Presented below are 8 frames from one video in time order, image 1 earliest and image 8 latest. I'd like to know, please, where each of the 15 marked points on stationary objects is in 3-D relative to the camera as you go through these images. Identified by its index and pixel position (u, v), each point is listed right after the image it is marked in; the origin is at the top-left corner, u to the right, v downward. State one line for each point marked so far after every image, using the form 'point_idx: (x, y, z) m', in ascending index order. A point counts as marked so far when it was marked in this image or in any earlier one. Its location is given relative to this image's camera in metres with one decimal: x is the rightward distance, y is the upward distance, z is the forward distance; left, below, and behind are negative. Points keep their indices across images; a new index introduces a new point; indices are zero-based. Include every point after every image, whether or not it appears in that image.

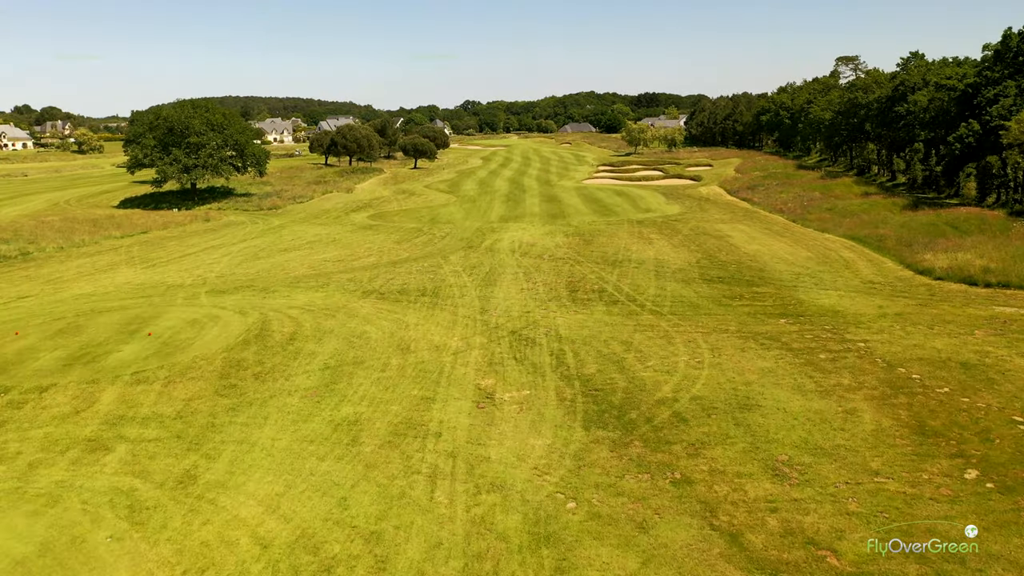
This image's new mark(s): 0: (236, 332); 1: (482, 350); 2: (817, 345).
0: (-6.3, -1.0, +15.0) m
1: (-0.7, -1.5, +15.6) m
2: (+7.2, -1.4, +15.5) m
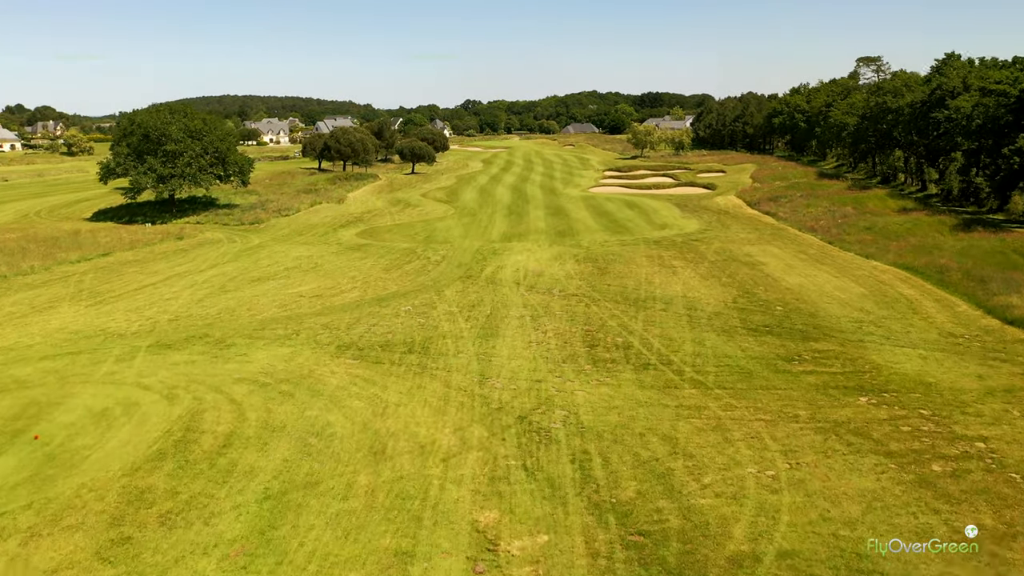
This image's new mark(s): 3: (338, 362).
0: (-6.1, -2.5, +11.2) m
1: (-0.5, -3.0, +11.9) m
2: (+7.3, -2.9, +11.7) m
3: (-4.4, -1.9, +16.6) m
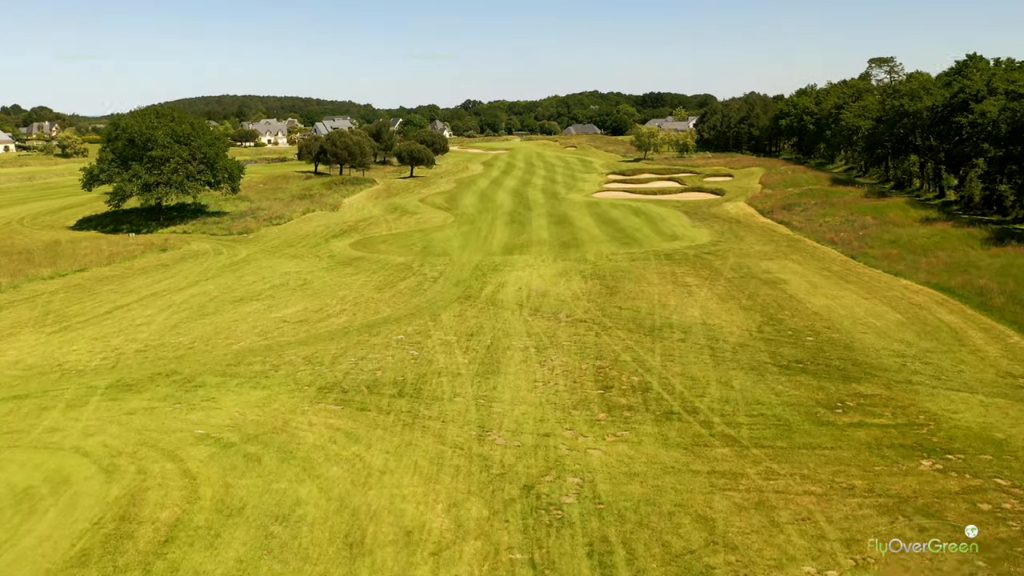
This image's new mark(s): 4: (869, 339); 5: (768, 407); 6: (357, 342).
0: (-6.1, -3.3, +9.2) m
1: (-0.5, -3.8, +9.9) m
2: (+7.4, -3.7, +9.7) m
3: (-4.3, -2.7, +14.6) m
4: (+10.3, -1.5, +19.1) m
5: (+5.6, -2.6, +14.4) m
6: (-4.7, -1.6, +19.9) m
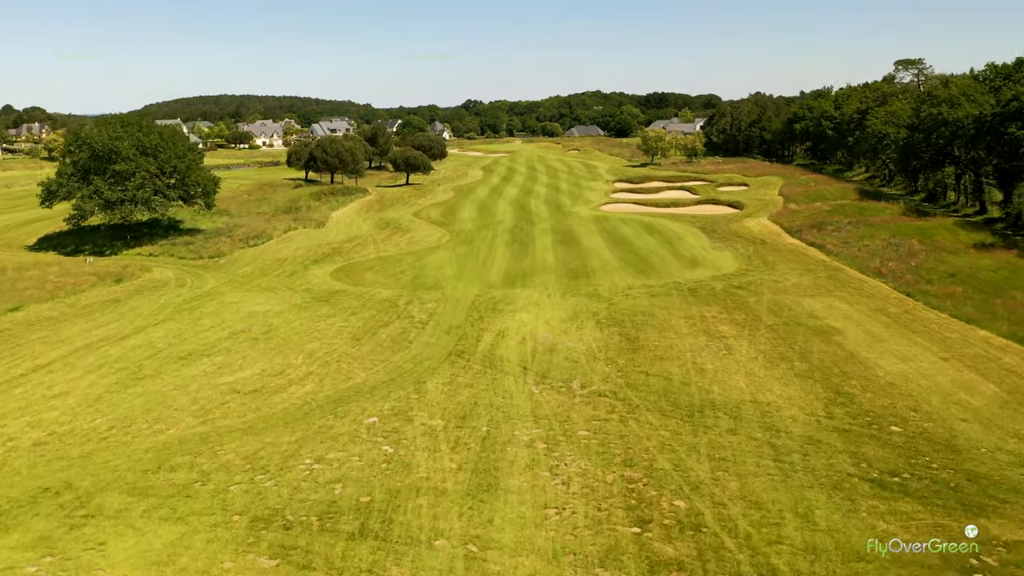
0: (-6.0, -5.1, +5.0) m
1: (-0.4, -5.5, +5.6) m
2: (+7.4, -5.4, +5.5) m
3: (-4.3, -4.4, +10.4) m
4: (+10.4, -3.2, +14.9) m
5: (+5.6, -4.3, +10.2) m
6: (-4.6, -3.4, +15.7) m
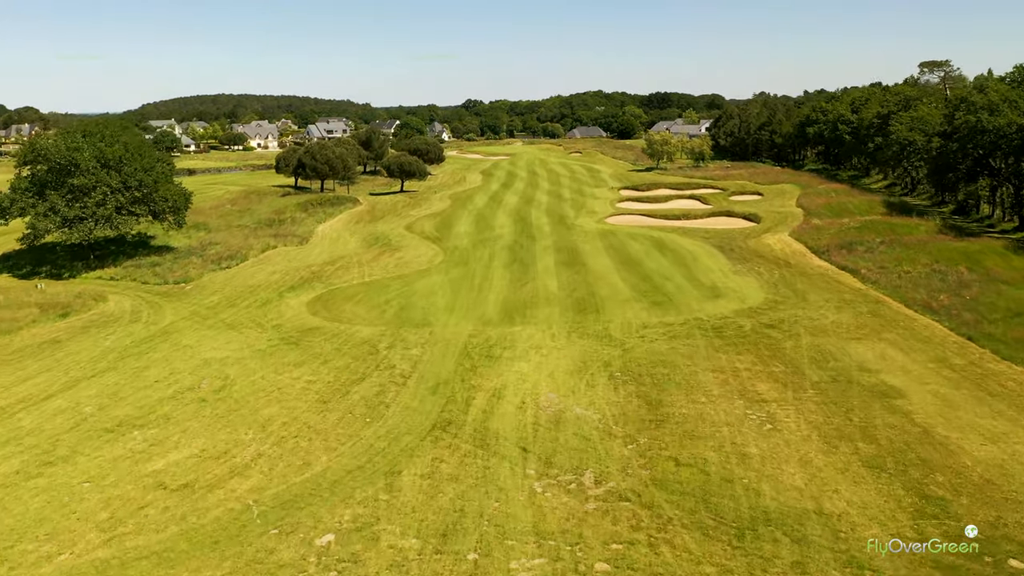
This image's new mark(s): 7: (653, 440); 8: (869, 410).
0: (-6.1, -6.6, +1.4) m
1: (-0.5, -7.0, +2.0) m
2: (+7.3, -7.0, +1.8) m
3: (-4.4, -5.9, +6.8) m
4: (+10.3, -4.7, +11.2) m
5: (+5.5, -5.8, +6.5) m
6: (-4.7, -4.9, +12.0) m
7: (+3.5, -3.7, +16.0) m
8: (+9.6, -3.2, +17.7) m
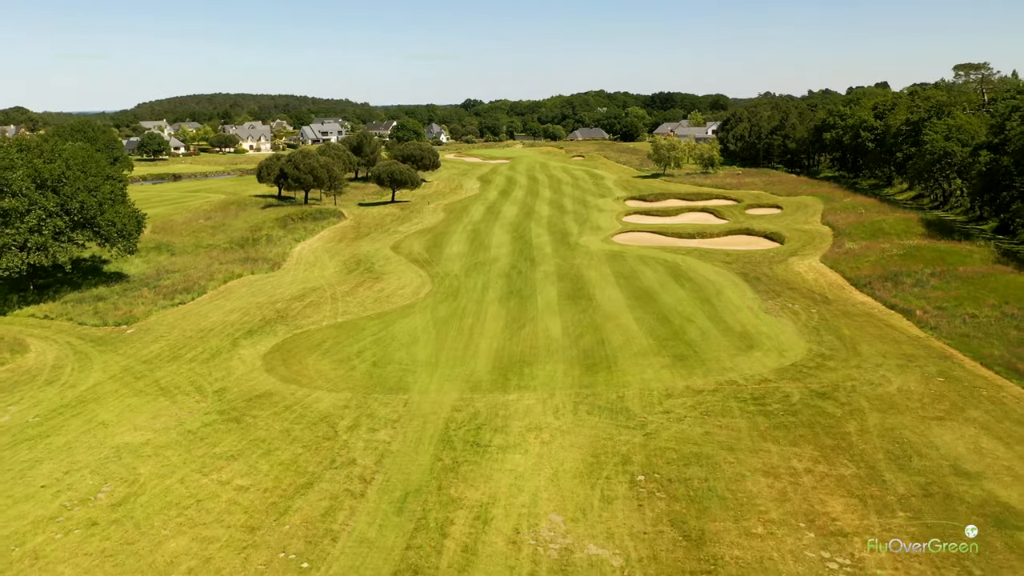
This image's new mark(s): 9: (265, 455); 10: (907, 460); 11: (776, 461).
0: (-6.3, -8.5, -3.3) m
1: (-0.7, -9.0, -2.8) m
2: (+7.1, -8.9, -2.9) m
3: (-4.6, -7.8, +2.0) m
4: (+10.1, -6.6, +6.5) m
5: (+5.3, -7.8, +1.8) m
6: (-4.9, -6.8, +7.3) m
7: (+3.3, -5.6, +11.3) m
8: (+9.4, -5.1, +13.0) m
9: (-6.5, -4.4, +17.5) m
10: (+9.9, -4.3, +16.6) m
11: (+6.6, -4.3, +16.6) m
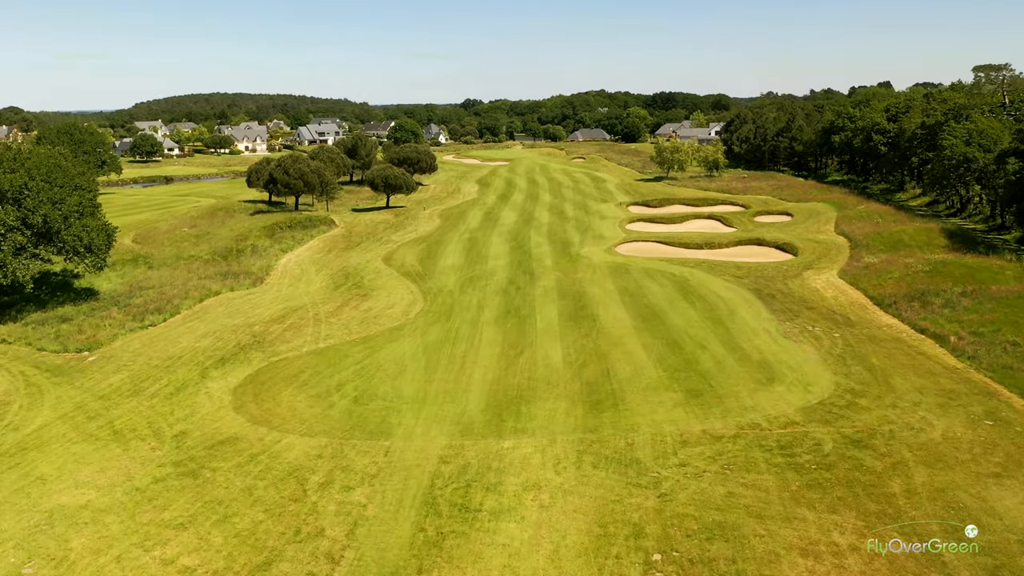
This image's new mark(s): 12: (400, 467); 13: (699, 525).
0: (-6.5, -9.5, -5.7) m
1: (-0.9, -9.9, -5.1) m
2: (+7.0, -9.9, -5.3) m
3: (-4.7, -8.8, -0.3) m
4: (+10.0, -7.6, +4.1) m
5: (+5.2, -8.7, -0.6) m
6: (-5.1, -7.7, +4.9) m
7: (+3.1, -6.5, +8.9) m
8: (+9.2, -6.1, +10.6) m
9: (-6.6, -5.3, +15.1) m
10: (+9.7, -5.2, +14.2) m
11: (+6.4, -5.3, +14.2) m
12: (-3.0, -4.7, +17.6) m
13: (+4.2, -5.2, +14.6) m
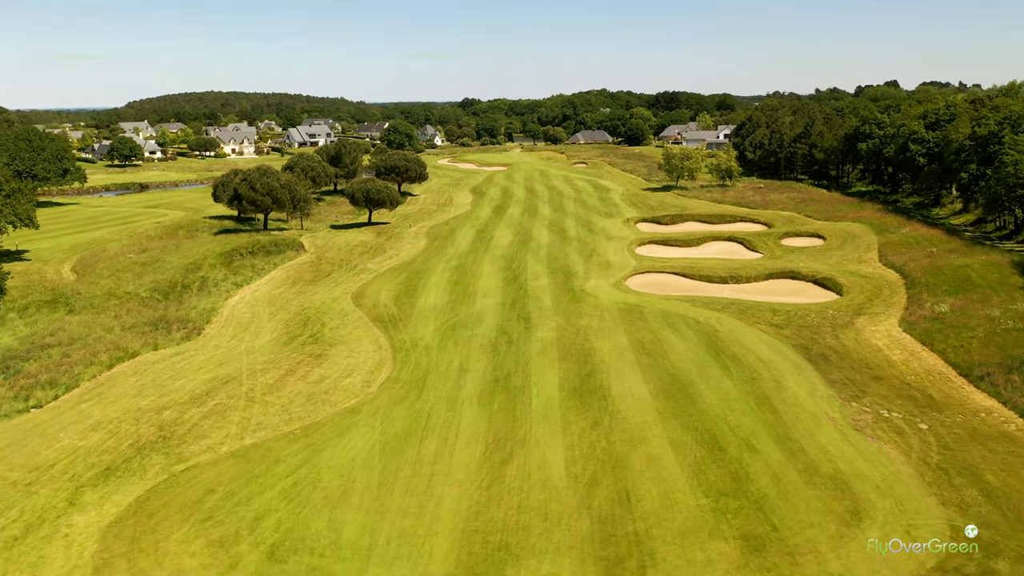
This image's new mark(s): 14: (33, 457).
0: (-6.9, -12.0, -12.2) m
1: (-1.3, -12.5, -11.6) m
2: (+6.6, -12.4, -11.8) m
3: (-5.1, -11.3, -6.8) m
4: (+9.5, -10.1, -2.4) m
5: (+4.8, -11.3, -7.1) m
6: (-5.5, -10.2, -1.6) m
7: (+2.7, -9.0, +2.4) m
8: (+8.8, -8.6, +4.1) m
9: (-7.1, -7.8, +8.6) m
10: (+9.3, -7.7, +7.7) m
11: (+6.0, -7.8, +7.7) m
12: (-3.4, -7.2, +11.1) m
13: (+3.7, -7.7, +8.1) m
14: (-14.2, -4.9, +19.7) m
